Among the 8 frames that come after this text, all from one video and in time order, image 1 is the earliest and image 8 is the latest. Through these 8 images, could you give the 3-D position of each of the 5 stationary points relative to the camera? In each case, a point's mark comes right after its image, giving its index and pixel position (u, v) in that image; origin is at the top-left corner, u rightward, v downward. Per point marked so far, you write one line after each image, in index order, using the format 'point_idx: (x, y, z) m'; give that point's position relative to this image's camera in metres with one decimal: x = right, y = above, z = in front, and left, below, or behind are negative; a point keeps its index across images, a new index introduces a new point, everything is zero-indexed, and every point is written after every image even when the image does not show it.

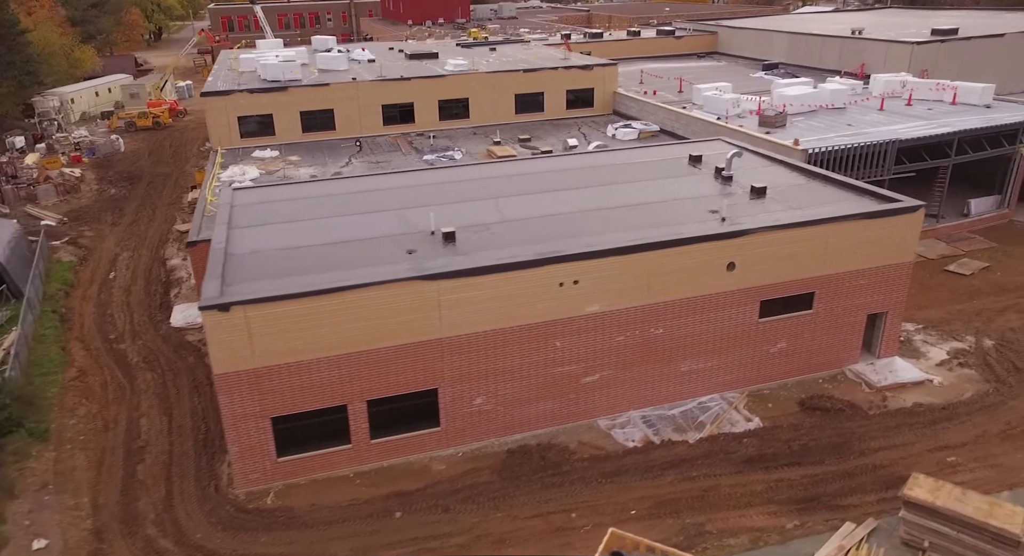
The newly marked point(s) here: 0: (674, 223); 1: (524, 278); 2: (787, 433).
0: (+4.4, +1.5, +19.4) m
1: (+0.3, 0.0, +16.8) m
2: (+6.9, -3.9, +18.1) m
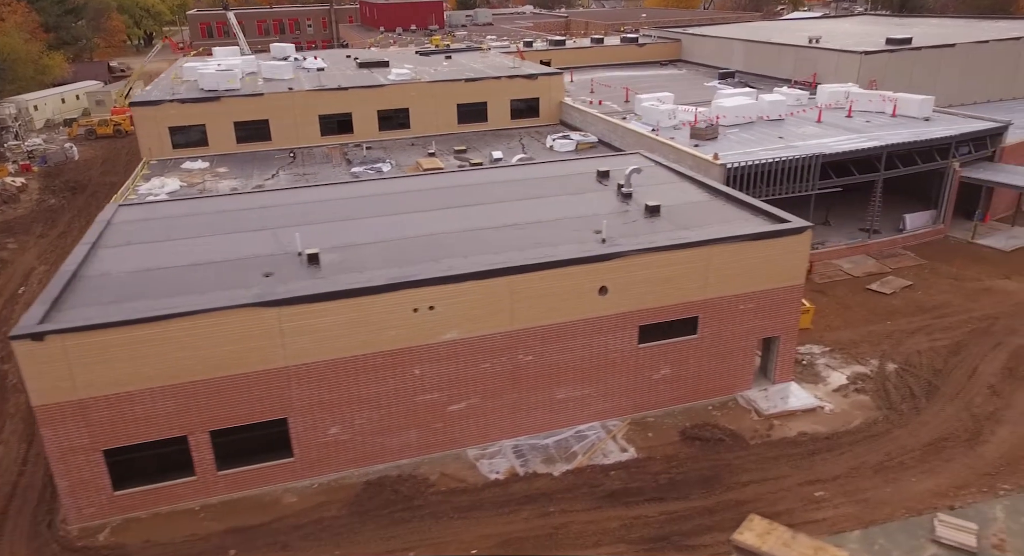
0: (+1.0, +0.9, +18.7) m
1: (-3.1, -0.6, +16.1) m
2: (+3.5, -4.5, +17.5) m
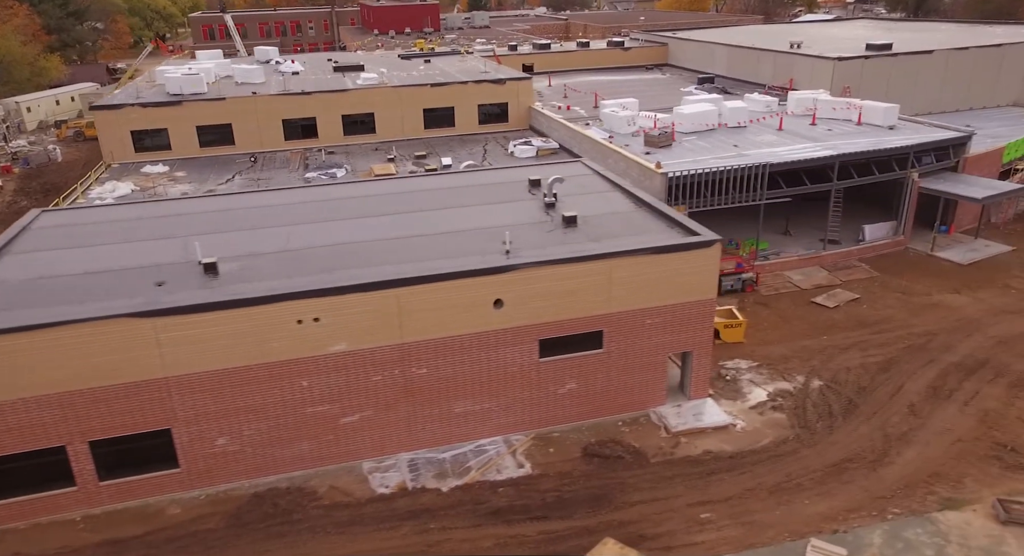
0: (-1.5, +0.6, +18.5) m
1: (-5.7, -0.8, +16.0) m
2: (+0.9, -4.9, +17.2) m
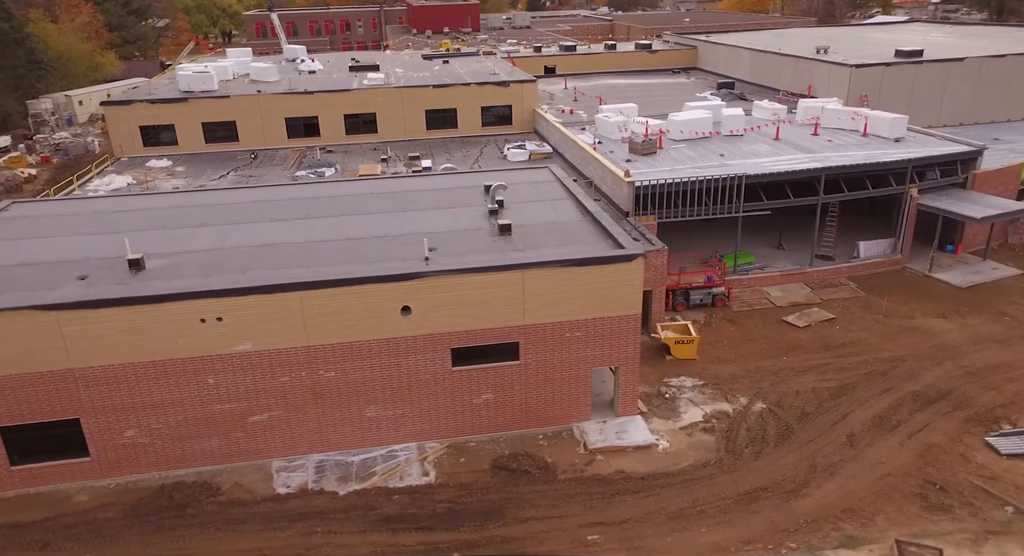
0: (-3.6, +0.5, +18.5) m
1: (-8.0, -0.8, +16.3) m
2: (-1.5, -5.1, +17.0) m
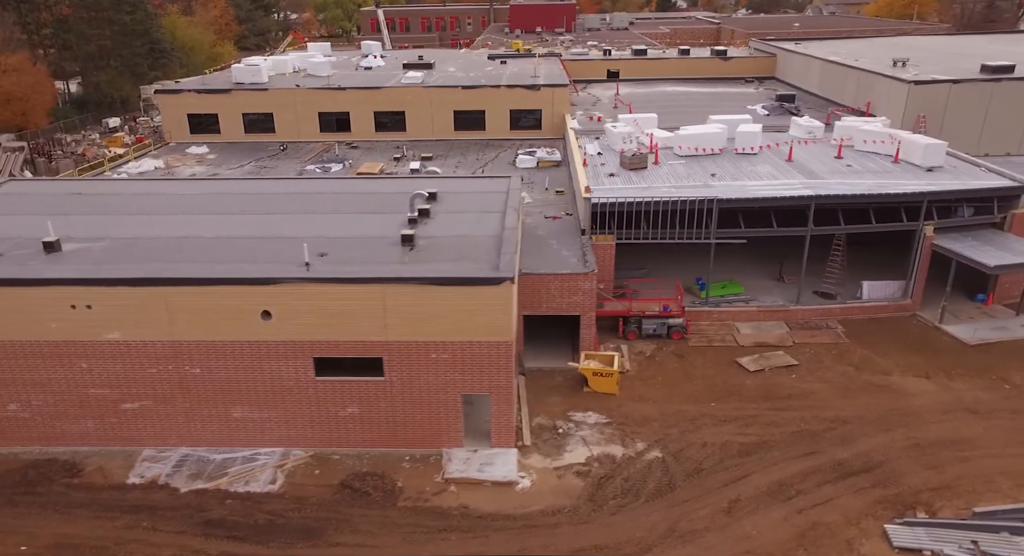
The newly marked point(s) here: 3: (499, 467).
0: (-6.7, +0.4, +18.6) m
1: (-11.6, -0.5, +17.3) m
2: (-5.4, -5.3, +16.8) m
3: (-0.3, -4.7, +18.0) m
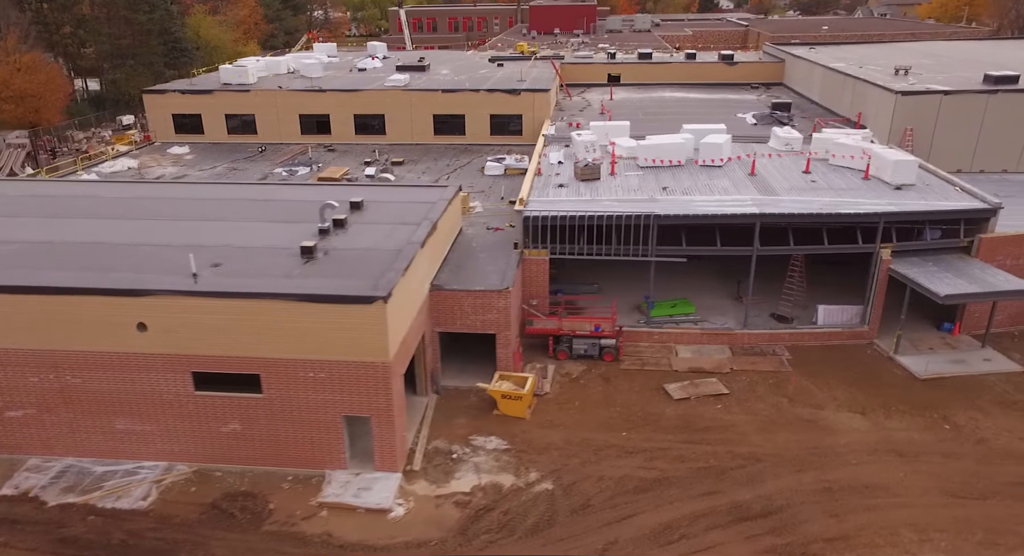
0: (-9.5, +0.2, +18.3) m
1: (-14.4, -0.6, +17.2) m
2: (-8.4, -5.6, +16.4) m
3: (-3.3, -5.1, +17.3) m
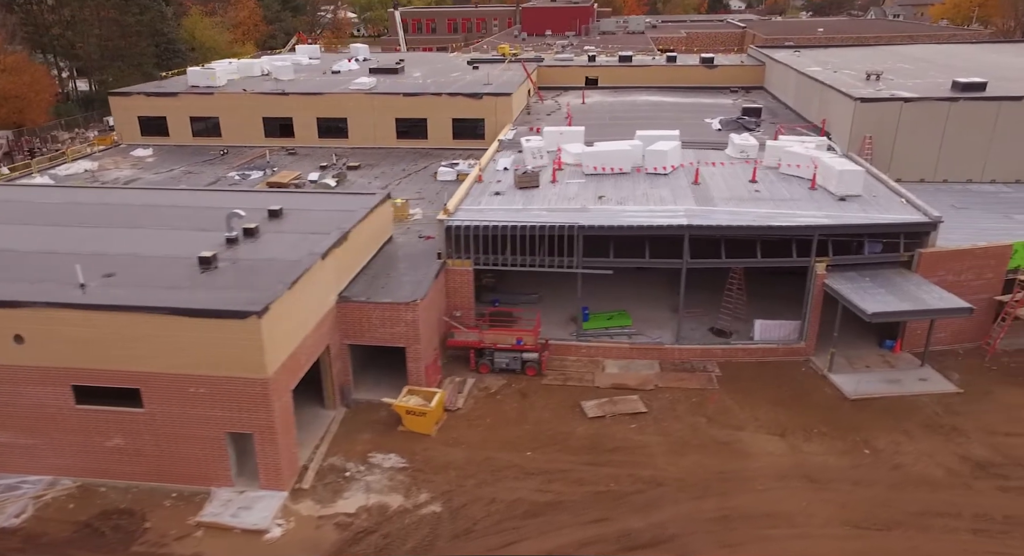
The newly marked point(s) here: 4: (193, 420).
0: (-12.1, -0.1, +17.9) m
1: (-17.1, -0.8, +17.0) m
2: (-11.2, -5.8, +16.0) m
3: (-6.0, -5.4, +16.8) m
4: (-7.4, -3.4, +17.0) m
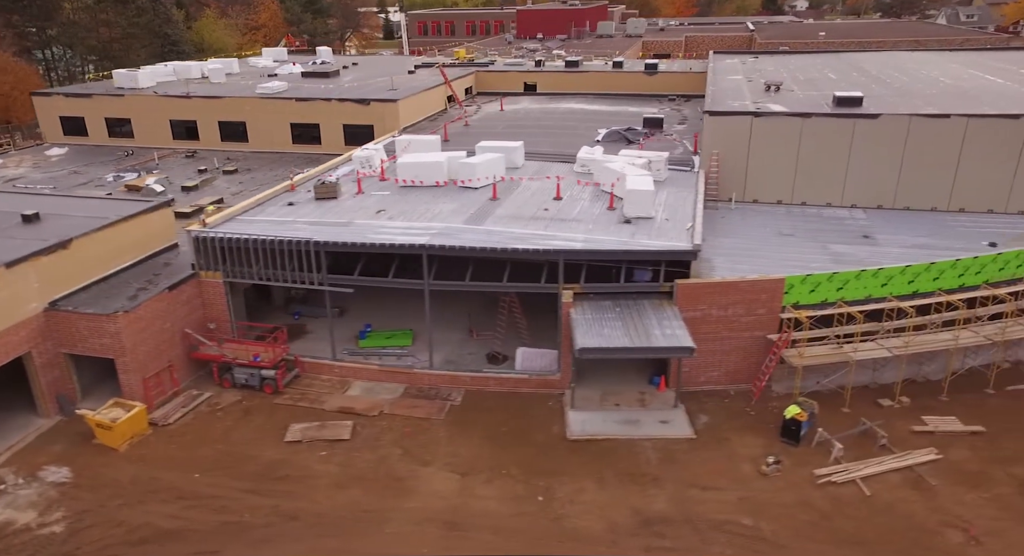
0: (-20.5, -0.1, +18.7) m
1: (-25.6, -0.6, +18.2) m
2: (-20.0, -5.8, +16.7) m
3: (-14.7, -5.6, +16.9) m
4: (-16.1, -3.5, +17.3) m
